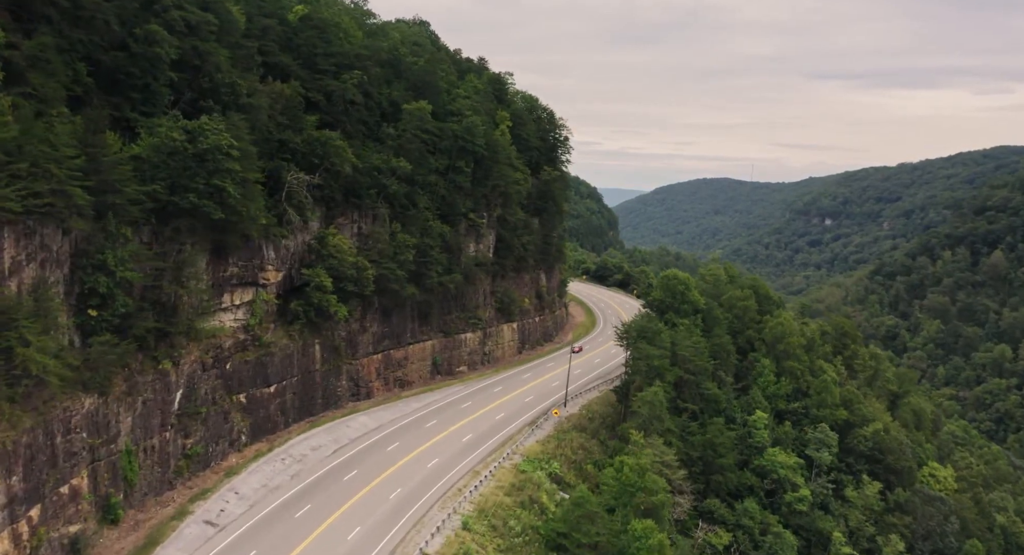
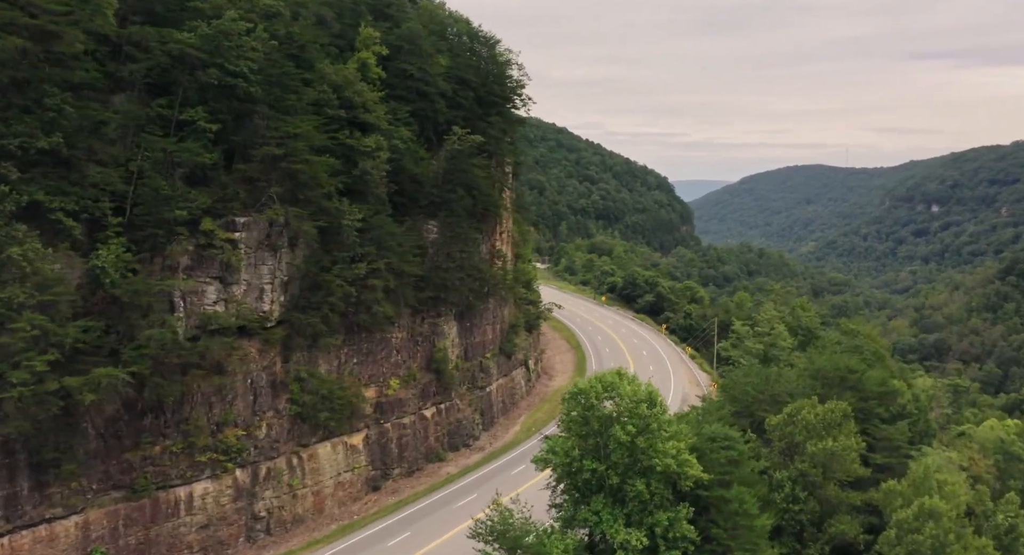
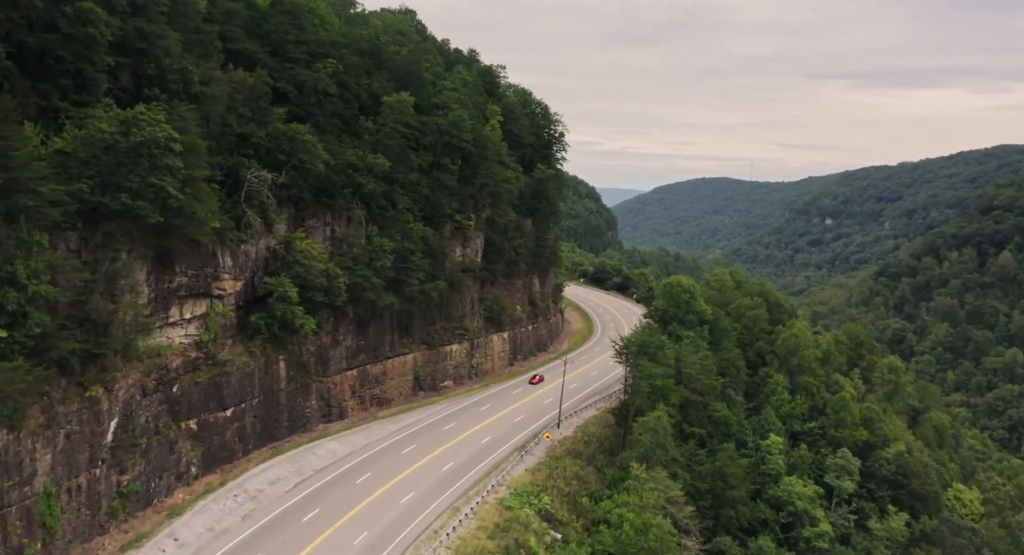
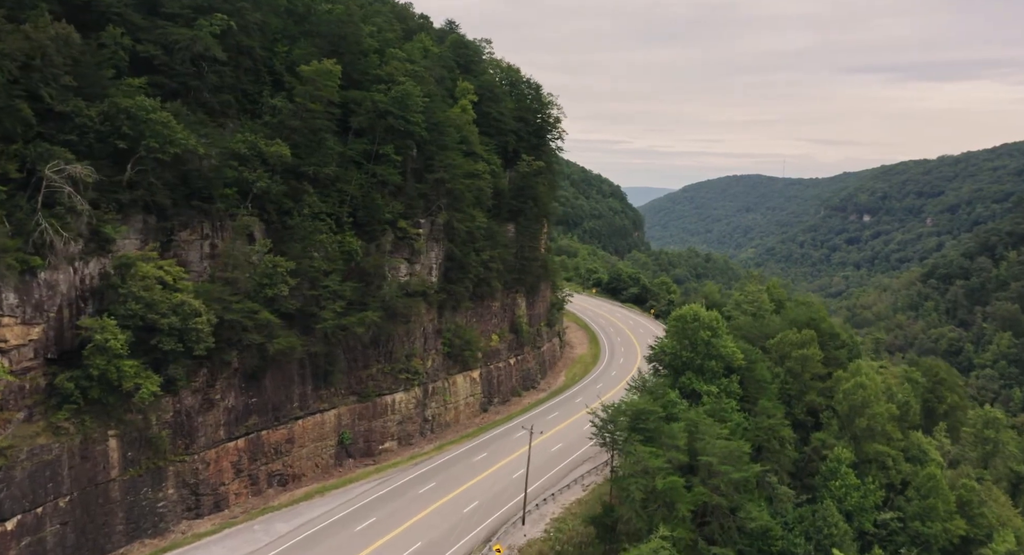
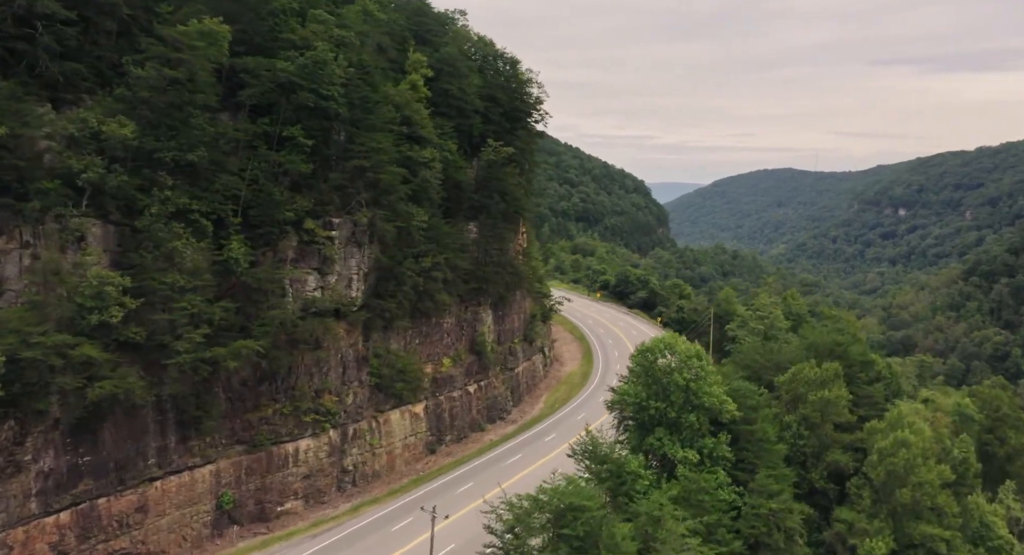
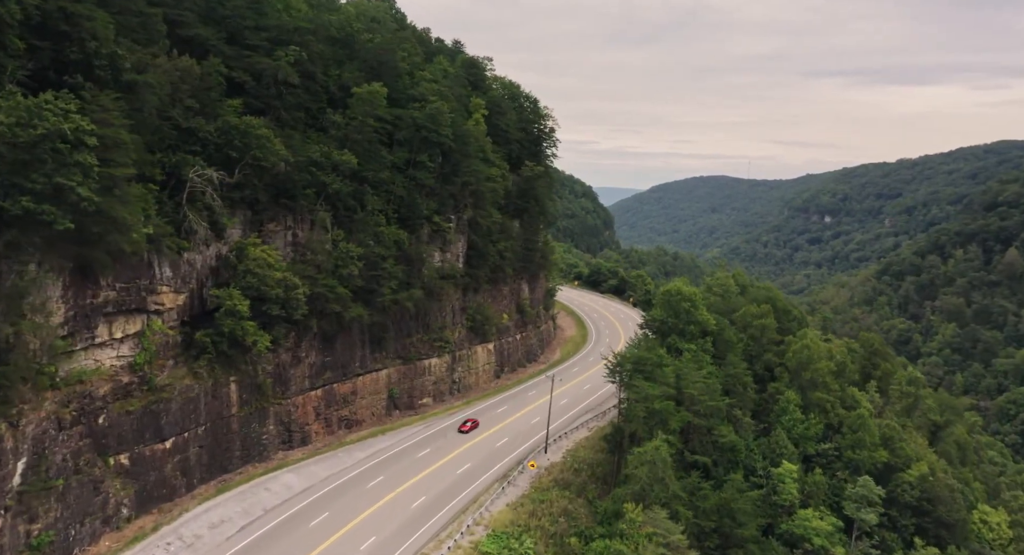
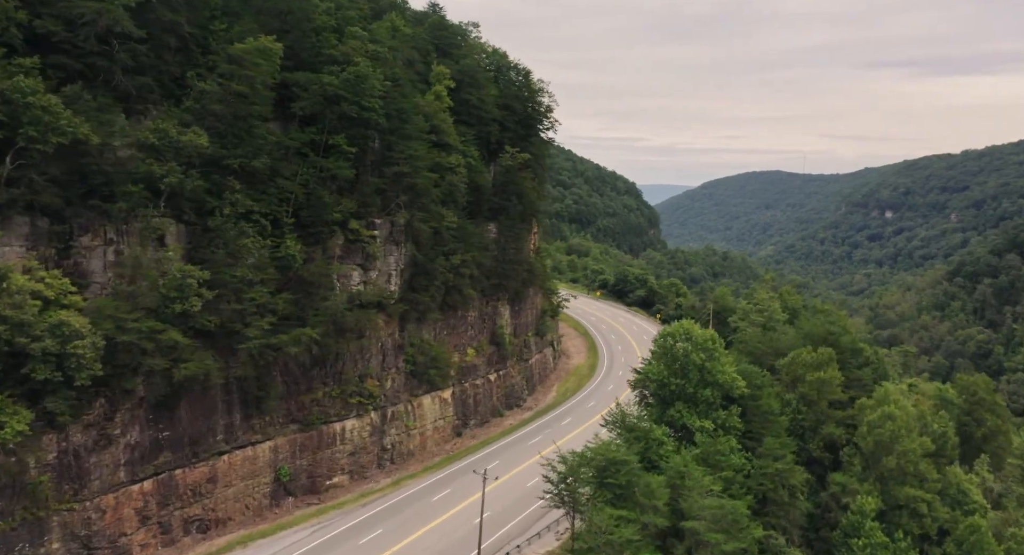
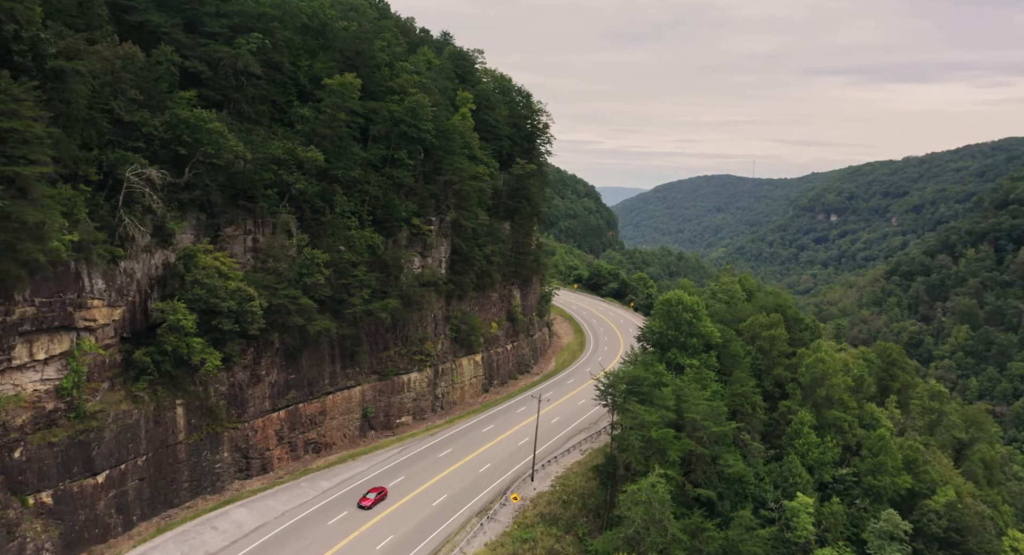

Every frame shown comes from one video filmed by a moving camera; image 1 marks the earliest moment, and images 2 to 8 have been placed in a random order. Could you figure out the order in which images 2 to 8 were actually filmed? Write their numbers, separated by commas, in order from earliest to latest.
3, 6, 8, 4, 7, 5, 2
